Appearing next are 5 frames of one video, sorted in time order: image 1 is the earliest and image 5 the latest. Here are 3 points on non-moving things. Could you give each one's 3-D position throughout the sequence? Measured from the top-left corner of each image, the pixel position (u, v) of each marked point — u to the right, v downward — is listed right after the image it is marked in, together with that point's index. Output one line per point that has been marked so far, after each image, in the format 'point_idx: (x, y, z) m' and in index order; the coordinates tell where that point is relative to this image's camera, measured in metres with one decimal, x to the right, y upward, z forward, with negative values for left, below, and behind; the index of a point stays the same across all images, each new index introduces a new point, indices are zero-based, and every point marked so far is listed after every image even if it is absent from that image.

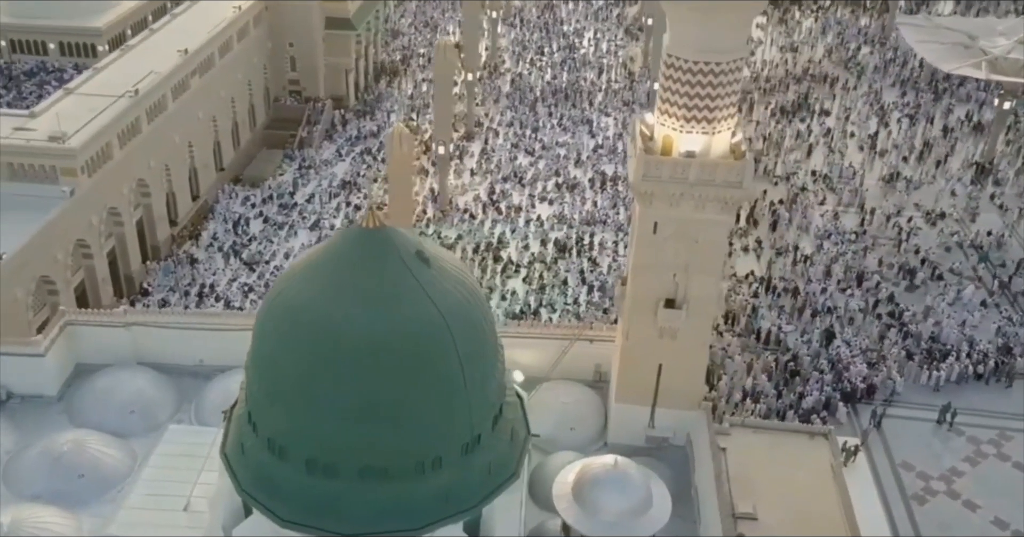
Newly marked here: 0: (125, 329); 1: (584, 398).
0: (-5.8, -0.9, +14.8) m
1: (+1.1, -1.9, +14.4) m
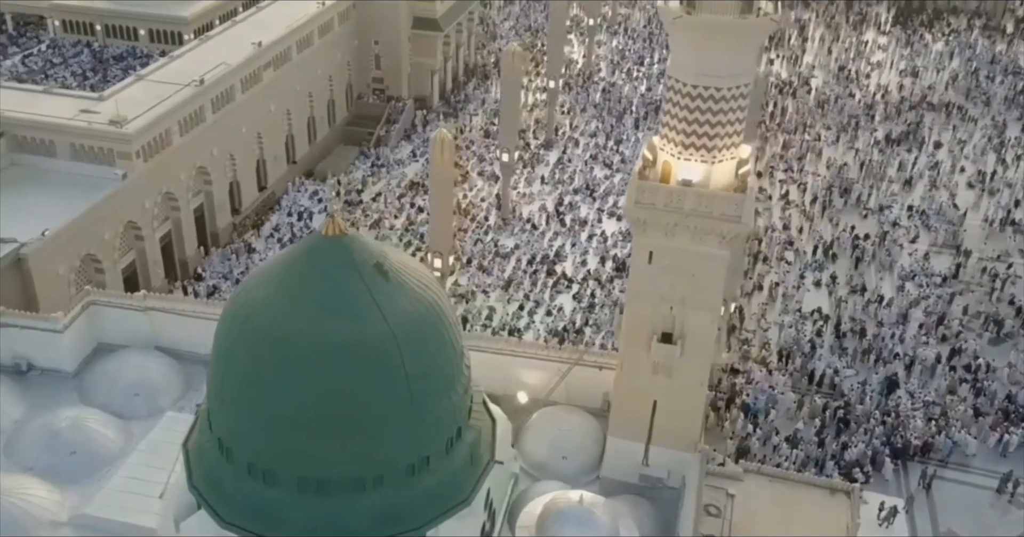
0: (-5.6, -0.7, +15.2) m
1: (+1.0, -2.2, +13.8) m
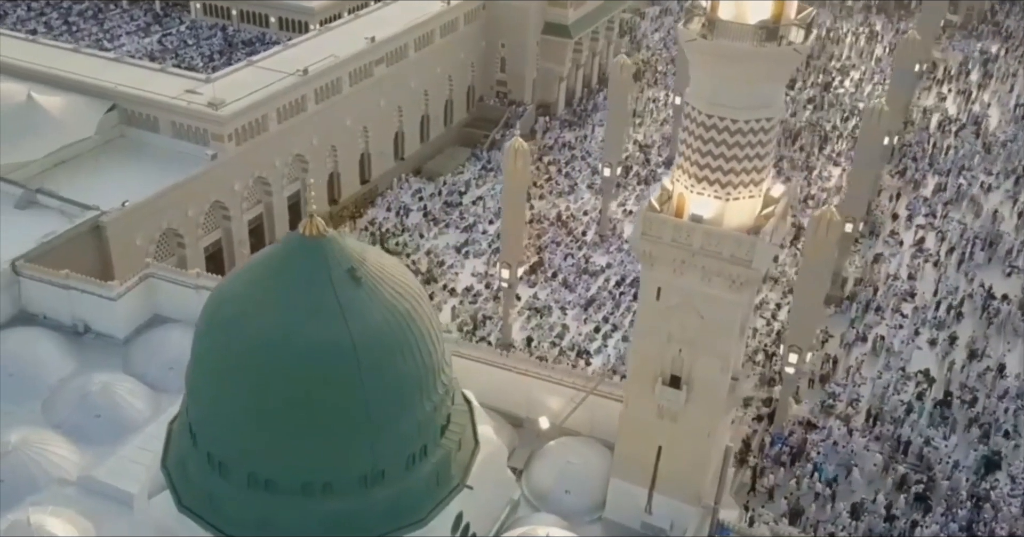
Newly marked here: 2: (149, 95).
0: (-5.0, -0.4, +15.6) m
1: (+1.1, -2.6, +13.1) m
2: (-6.9, +3.3, +18.6) m
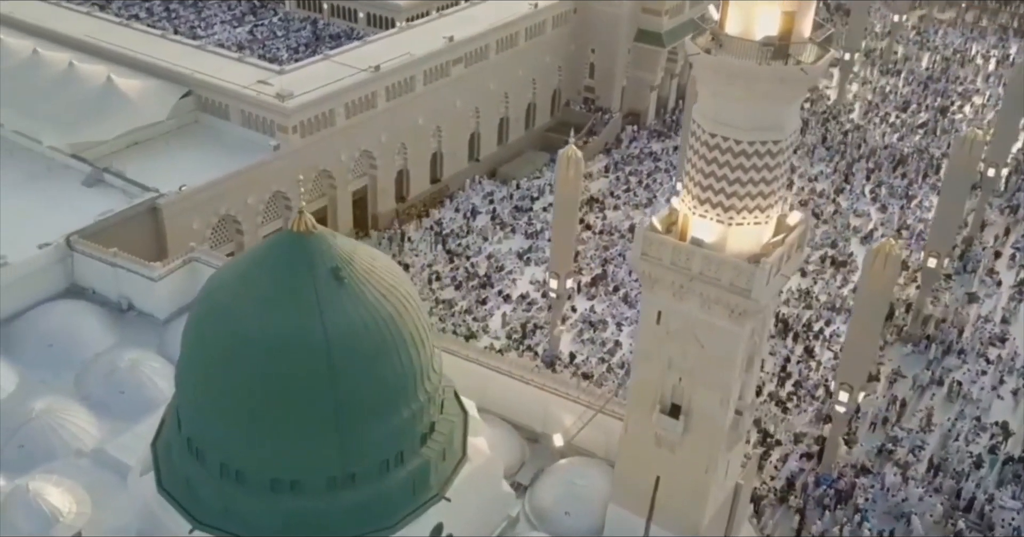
0: (-4.4, -0.1, +15.9) m
1: (+1.2, -2.8, +12.6) m
2: (-5.6, +3.6, +19.1) m
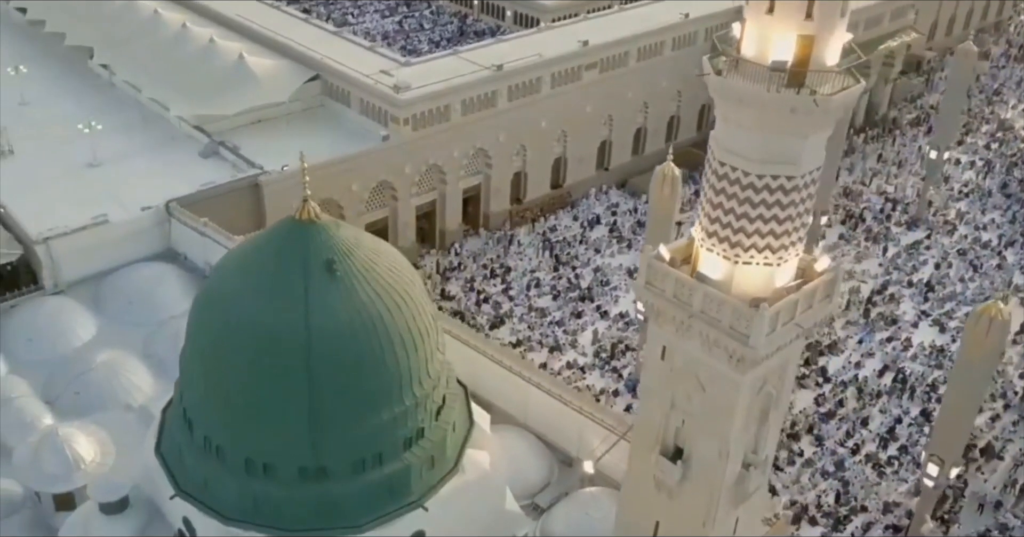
0: (-3.1, +0.1, +16.2) m
1: (+1.3, -3.1, +11.8) m
2: (-3.2, +3.9, +19.5) m
